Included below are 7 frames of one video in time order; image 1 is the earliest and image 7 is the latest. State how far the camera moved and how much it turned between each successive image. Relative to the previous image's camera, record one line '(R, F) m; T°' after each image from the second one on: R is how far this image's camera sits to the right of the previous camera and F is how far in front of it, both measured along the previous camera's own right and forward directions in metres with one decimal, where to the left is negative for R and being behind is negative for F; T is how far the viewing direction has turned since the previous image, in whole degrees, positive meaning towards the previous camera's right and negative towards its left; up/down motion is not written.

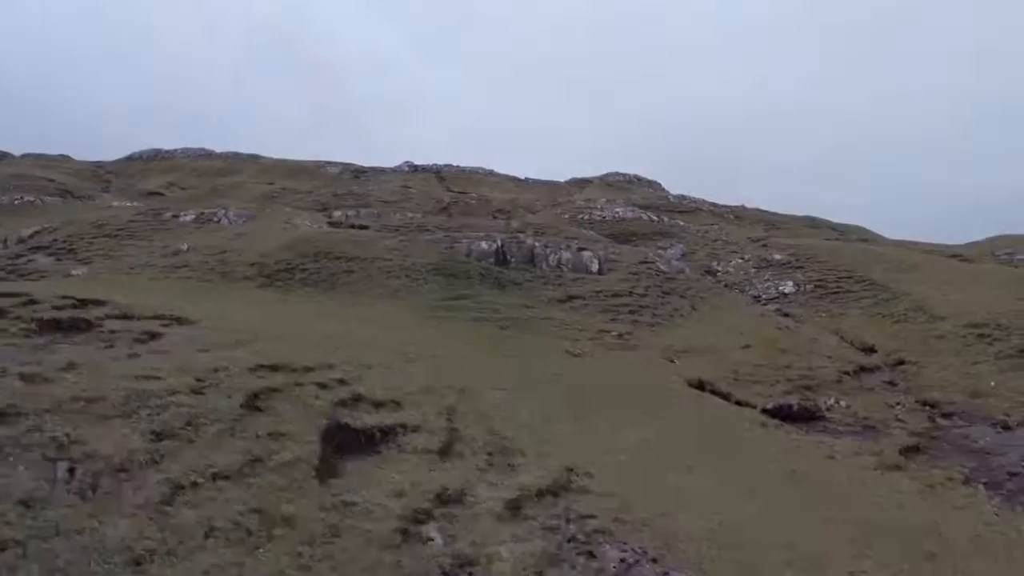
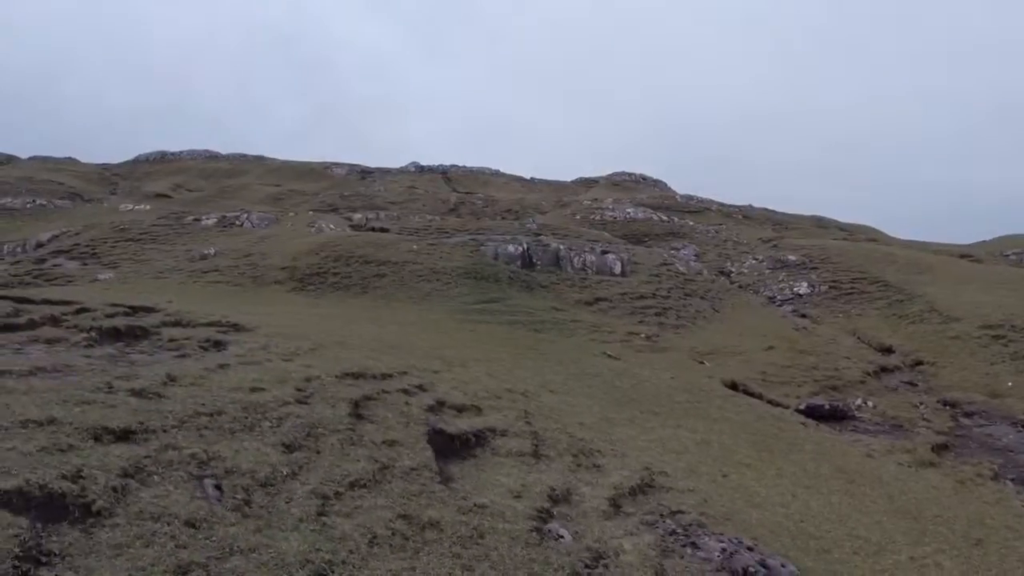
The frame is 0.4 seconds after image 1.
(-0.9, -0.3) m; 0°
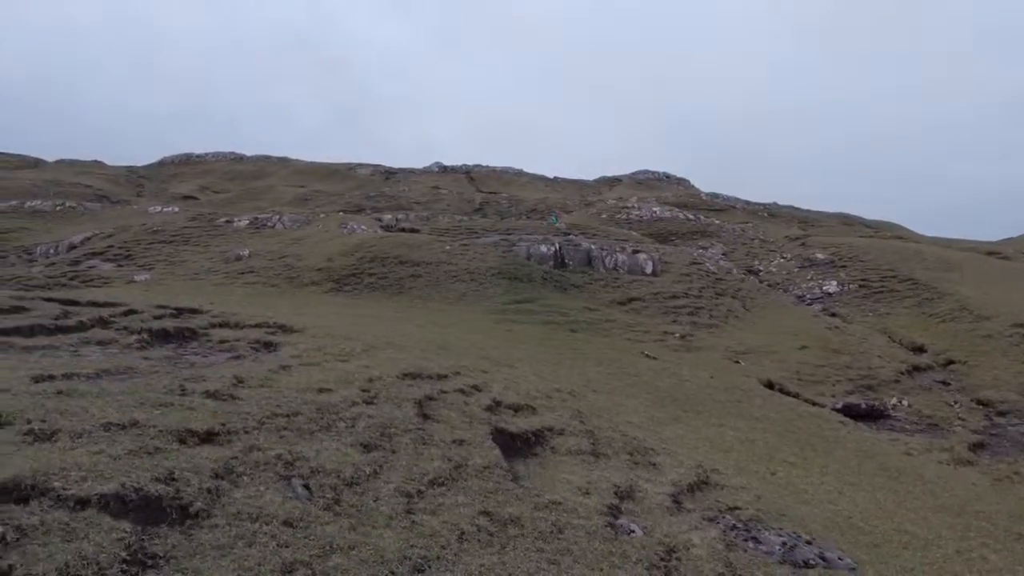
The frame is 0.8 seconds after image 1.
(-0.4, -0.2) m; -1°
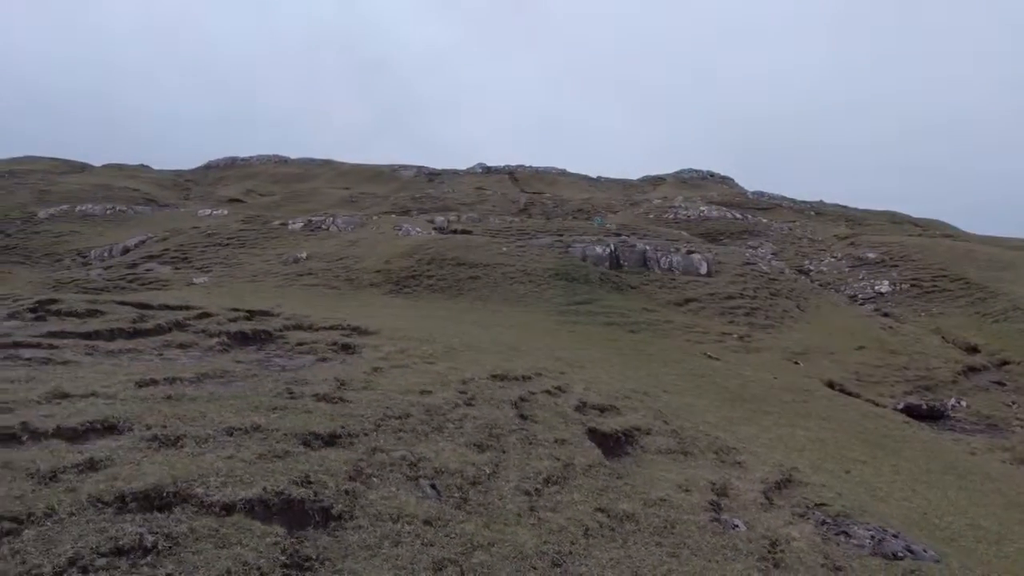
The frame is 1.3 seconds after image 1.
(-0.5, -0.3) m; -2°
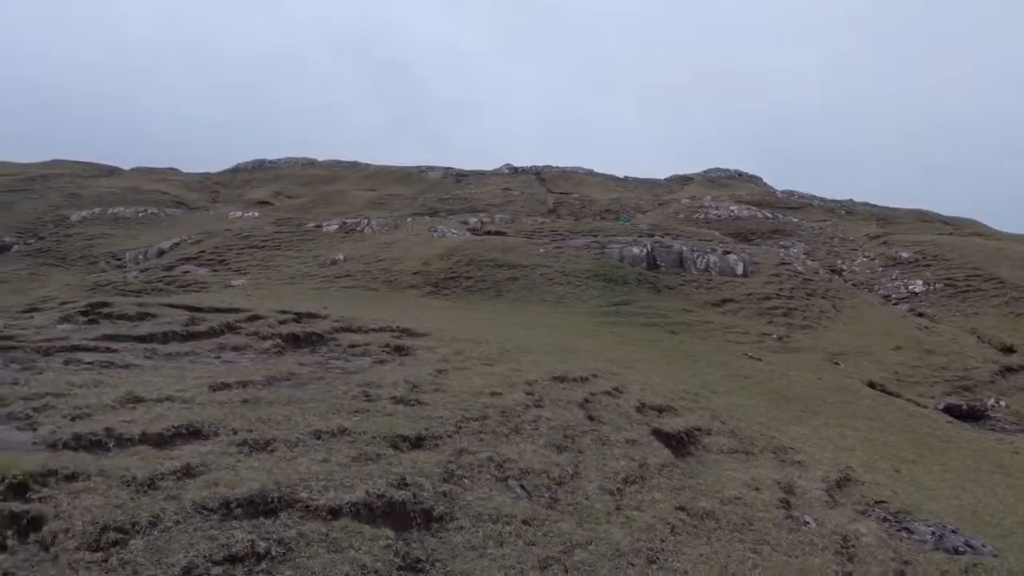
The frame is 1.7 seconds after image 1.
(-0.4, -0.2) m; -1°
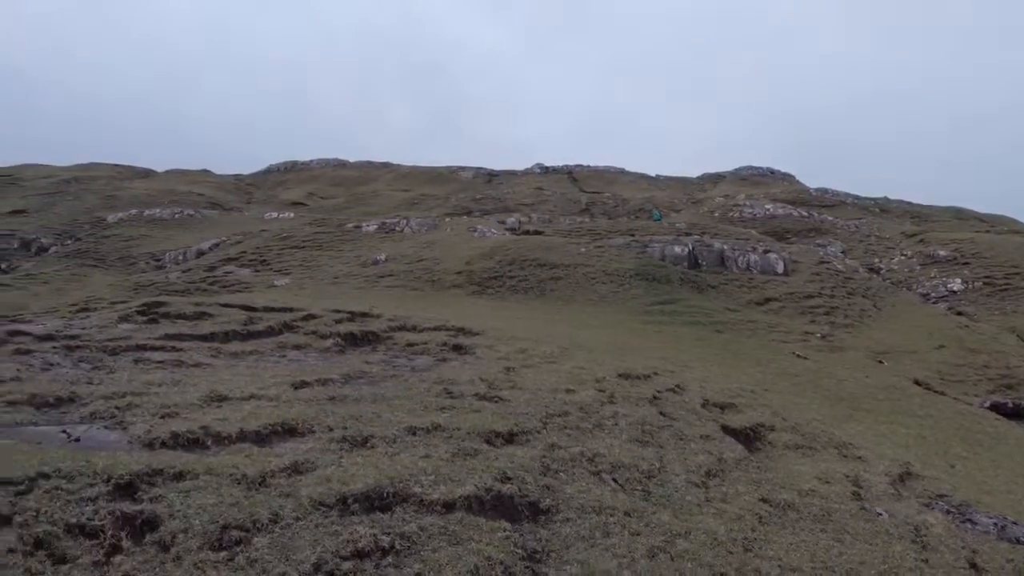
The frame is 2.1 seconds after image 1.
(-0.5, -0.3) m; -1°
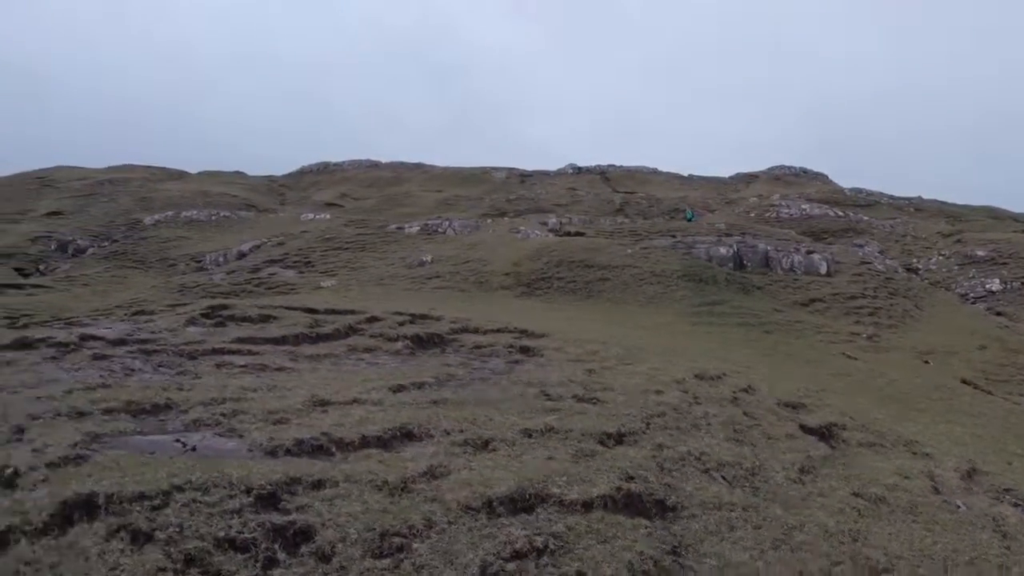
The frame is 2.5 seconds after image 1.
(-0.7, -0.5) m; -1°
